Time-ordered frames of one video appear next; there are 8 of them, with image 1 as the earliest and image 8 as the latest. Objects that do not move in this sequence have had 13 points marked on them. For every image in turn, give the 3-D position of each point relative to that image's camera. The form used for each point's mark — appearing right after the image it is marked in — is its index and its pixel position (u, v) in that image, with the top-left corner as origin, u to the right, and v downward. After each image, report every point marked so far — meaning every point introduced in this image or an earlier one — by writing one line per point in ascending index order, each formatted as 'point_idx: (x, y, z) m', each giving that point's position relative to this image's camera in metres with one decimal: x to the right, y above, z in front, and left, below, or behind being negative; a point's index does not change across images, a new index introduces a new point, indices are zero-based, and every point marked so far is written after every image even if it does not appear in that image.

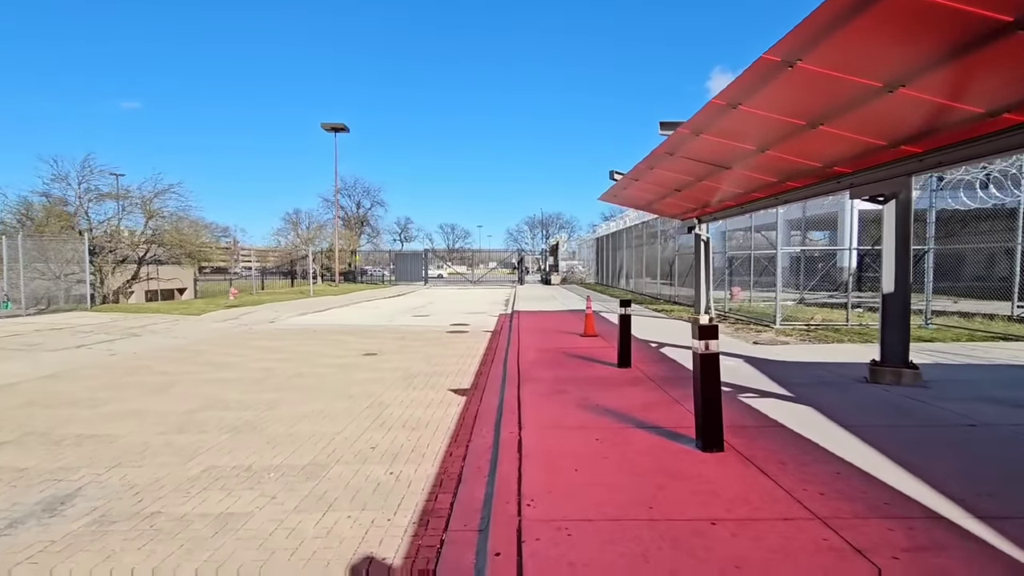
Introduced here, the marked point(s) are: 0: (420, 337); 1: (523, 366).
0: (-2.4, -1.3, +13.1) m
1: (+0.2, -1.3, +8.5) m
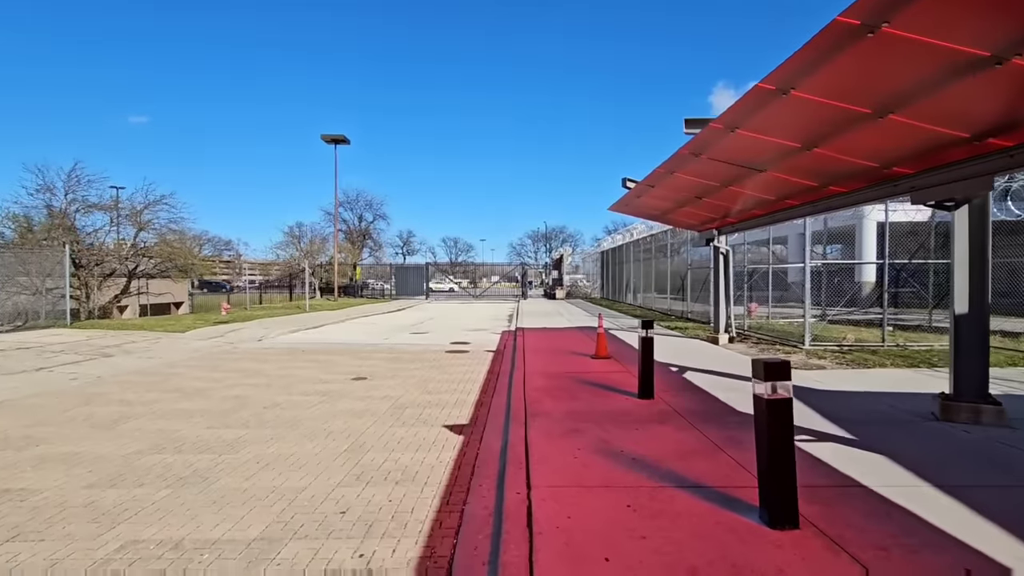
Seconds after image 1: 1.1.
0: (-2.3, -1.7, +12.0) m
1: (+0.3, -1.6, +7.4) m
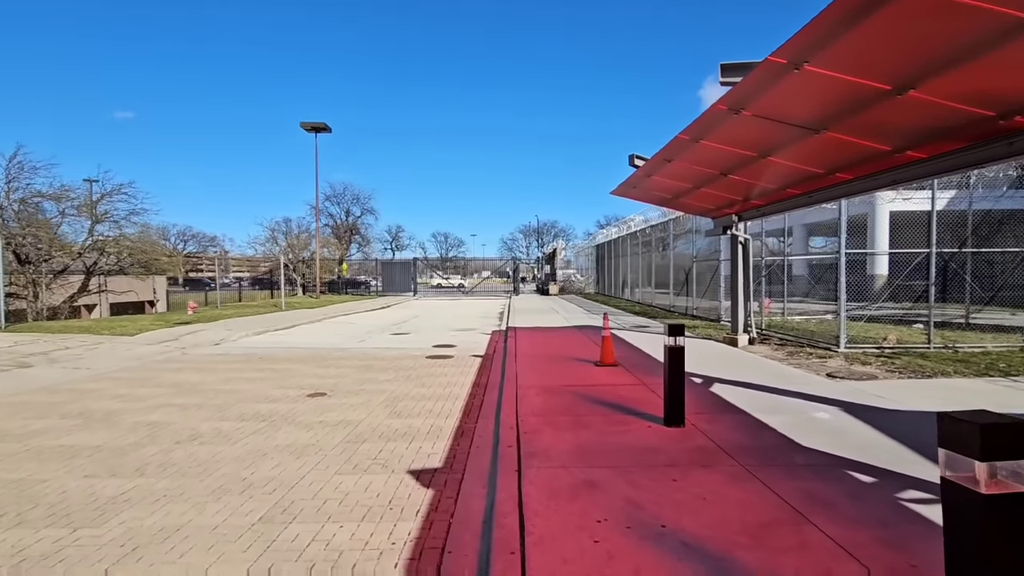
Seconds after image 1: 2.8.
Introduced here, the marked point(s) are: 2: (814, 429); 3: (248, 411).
0: (-2.5, -1.6, +10.3) m
1: (+0.1, -1.5, +5.7) m
2: (+3.2, -1.5, +5.5) m
3: (-3.6, -1.7, +7.1) m
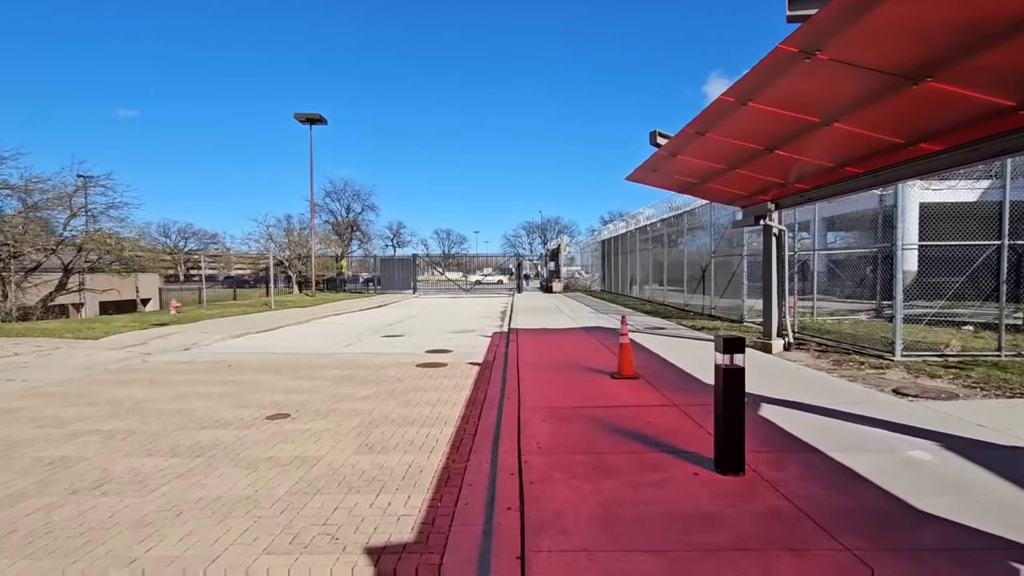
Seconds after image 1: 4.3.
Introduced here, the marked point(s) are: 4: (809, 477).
0: (-2.4, -1.6, +8.9) m
1: (+0.1, -1.5, +4.3) m
2: (+3.2, -1.5, +4.1) m
3: (-3.6, -1.7, +5.7) m
4: (+2.3, -1.5, +4.1) m
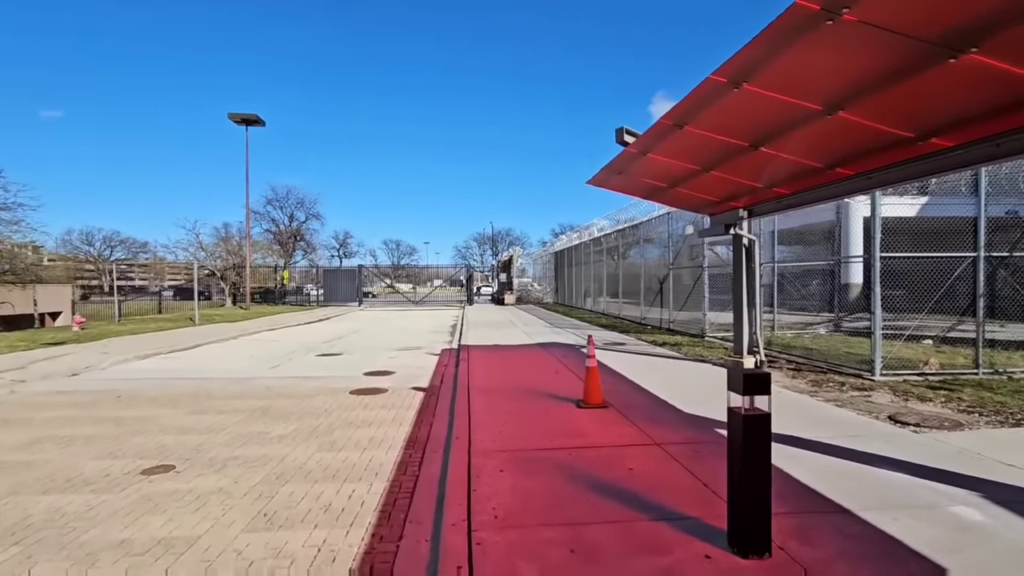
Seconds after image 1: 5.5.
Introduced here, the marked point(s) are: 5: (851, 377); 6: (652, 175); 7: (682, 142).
0: (-3.2, -1.8, +7.5) m
1: (-0.2, -1.6, +3.2) m
2: (+2.9, -1.6, +3.2) m
3: (-4.0, -1.8, +4.2) m
4: (+2.0, -1.6, +3.1) m
5: (+5.4, -1.4, +8.3) m
6: (+2.3, +1.8, +8.4) m
7: (+2.2, +1.9, +6.6) m
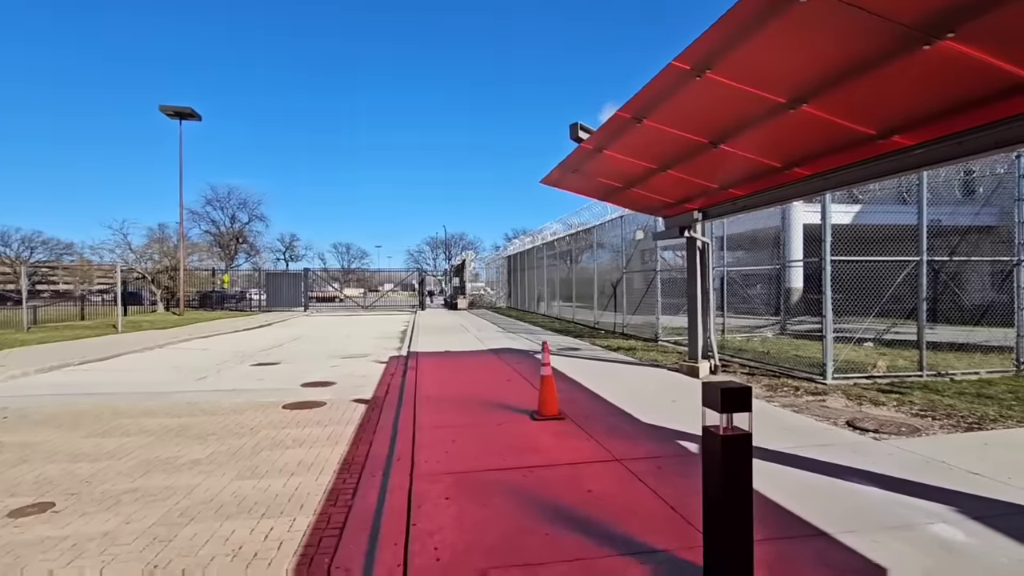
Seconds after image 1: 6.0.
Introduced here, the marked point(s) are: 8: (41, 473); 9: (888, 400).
0: (-3.8, -1.8, +6.7) m
1: (-0.5, -1.6, +2.6) m
2: (+2.5, -1.6, +3.0) m
3: (-4.4, -1.8, +3.3) m
4: (+1.7, -1.6, +2.8) m
5: (+4.7, -1.5, +8.2) m
6: (+1.5, +1.8, +8.1) m
7: (+1.6, +1.8, +6.3) m
8: (-4.7, -1.8, +5.2) m
9: (+5.1, -1.5, +7.0) m
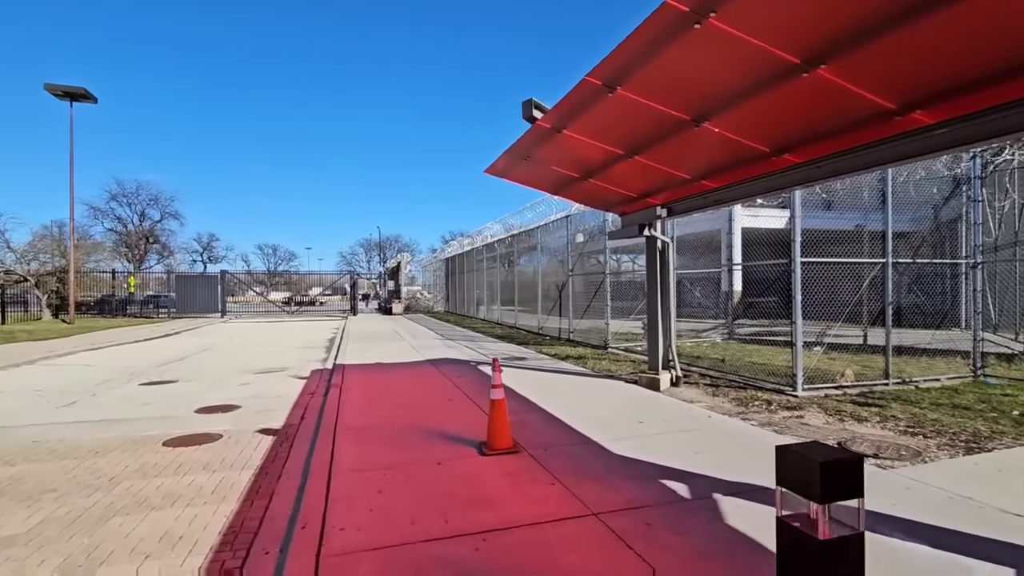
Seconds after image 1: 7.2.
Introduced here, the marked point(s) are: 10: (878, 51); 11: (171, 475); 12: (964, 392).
0: (-4.4, -1.9, +5.0) m
1: (-0.6, -1.7, +1.4) m
2: (+2.4, -1.6, +2.1) m
3: (-4.5, -1.9, +1.6) m
4: (+1.6, -1.6, +1.8) m
5: (+3.8, -1.5, +7.6) m
6: (+0.7, +1.7, +7.0) m
7: (+1.0, +1.8, +5.3) m
8: (-5.1, -1.9, +3.4) m
9: (+4.4, -1.6, +6.4) m
10: (+2.5, +1.6, +3.6) m
11: (-3.4, -1.9, +5.3) m
12: (+6.5, -1.5, +7.4) m
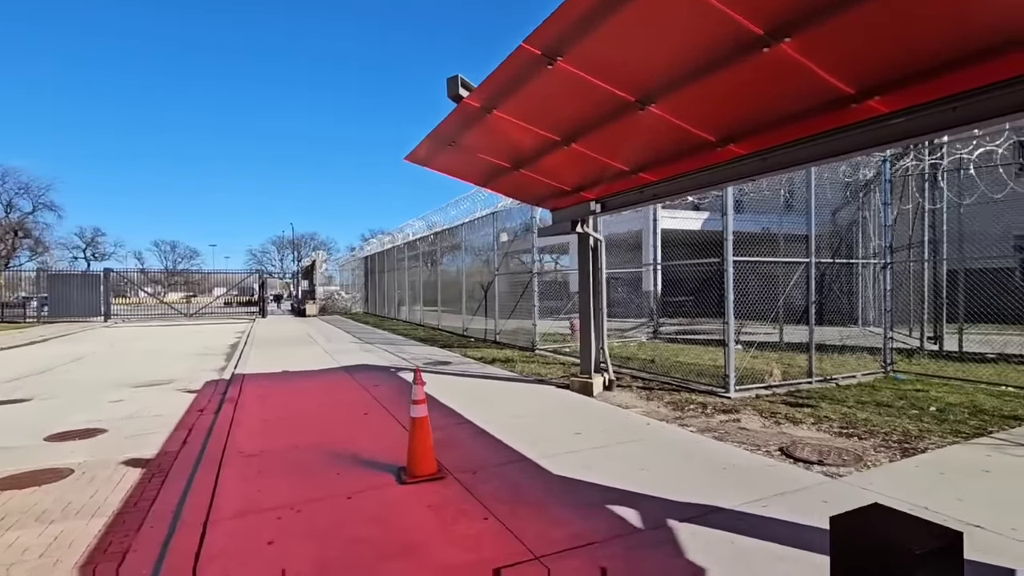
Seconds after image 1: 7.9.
0: (-5.0, -1.9, +3.6) m
1: (-0.7, -1.7, +0.6) m
2: (+2.2, -1.6, +1.7) m
3: (-4.6, -1.9, +0.2) m
4: (+1.4, -1.6, +1.3) m
5: (+2.8, -1.5, +7.4) m
6: (-0.2, +1.7, +6.4) m
7: (+0.3, +1.8, +4.7) m
8: (-5.4, -1.9, +2.0) m
9: (+3.6, -1.6, +6.3) m
10: (+2.1, +1.6, +3.2) m
11: (-4.1, -1.9, +4.0) m
12: (+5.4, -1.5, +7.6) m
